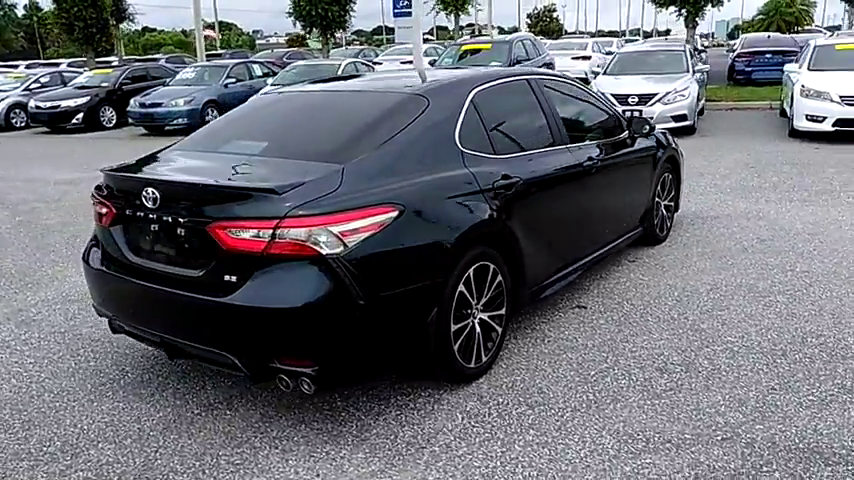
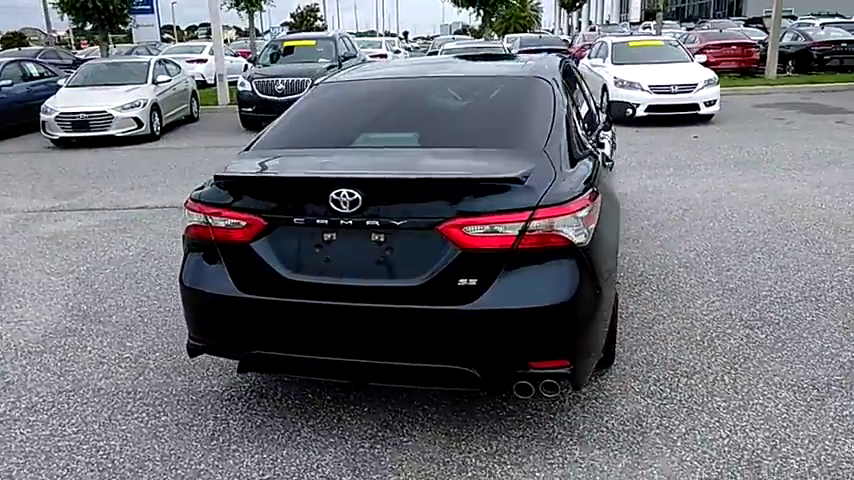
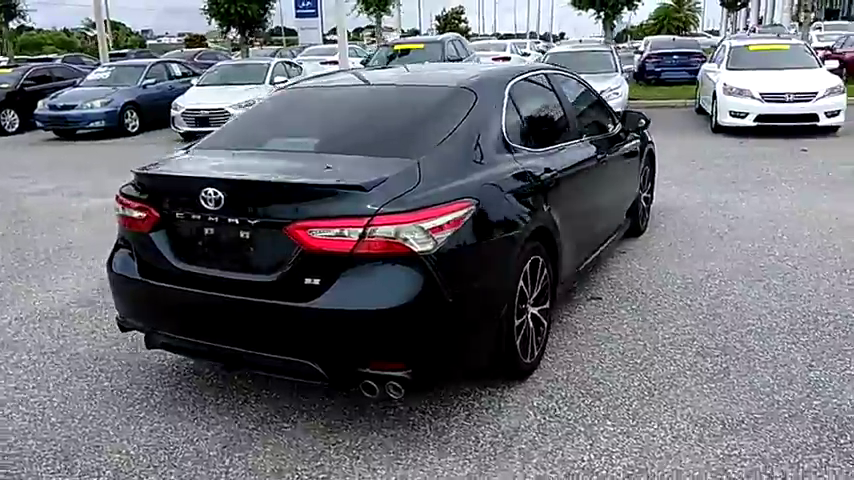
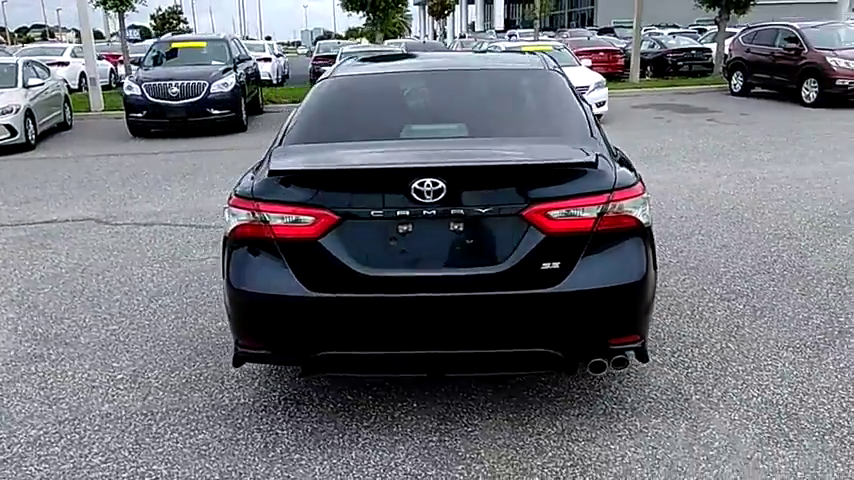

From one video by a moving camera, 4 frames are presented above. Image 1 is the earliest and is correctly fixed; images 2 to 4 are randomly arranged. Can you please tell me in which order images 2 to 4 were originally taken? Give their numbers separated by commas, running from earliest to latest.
3, 2, 4
